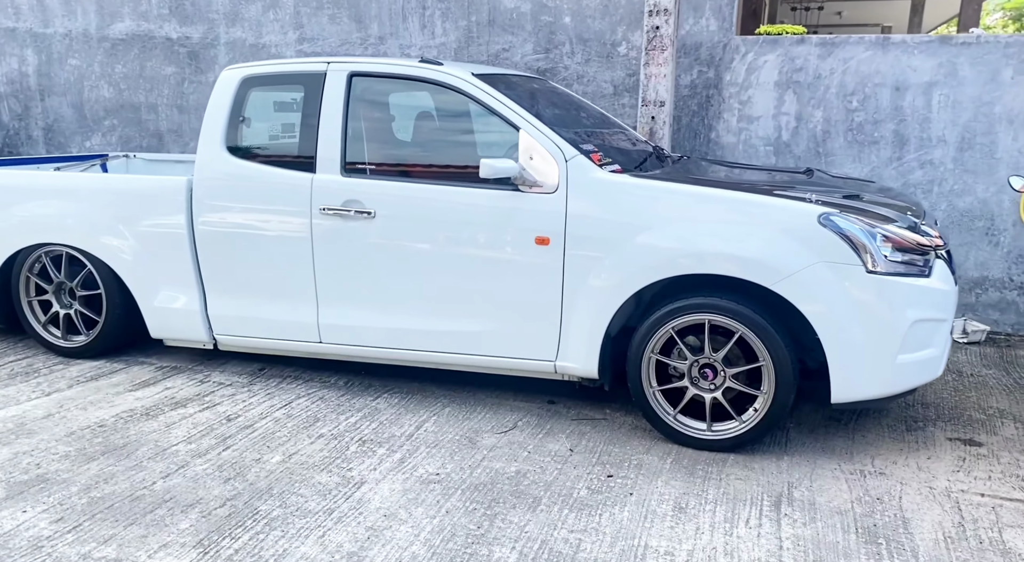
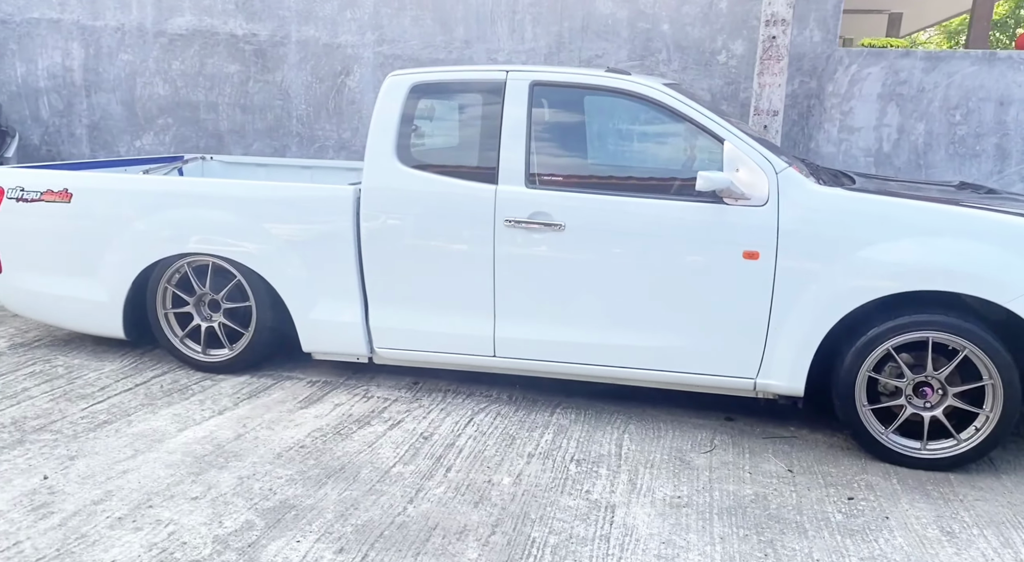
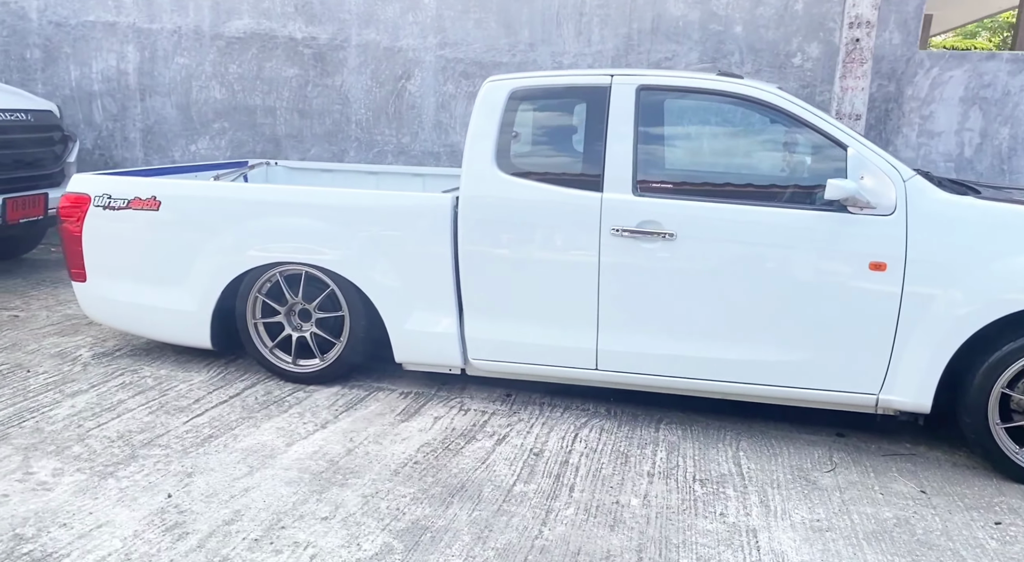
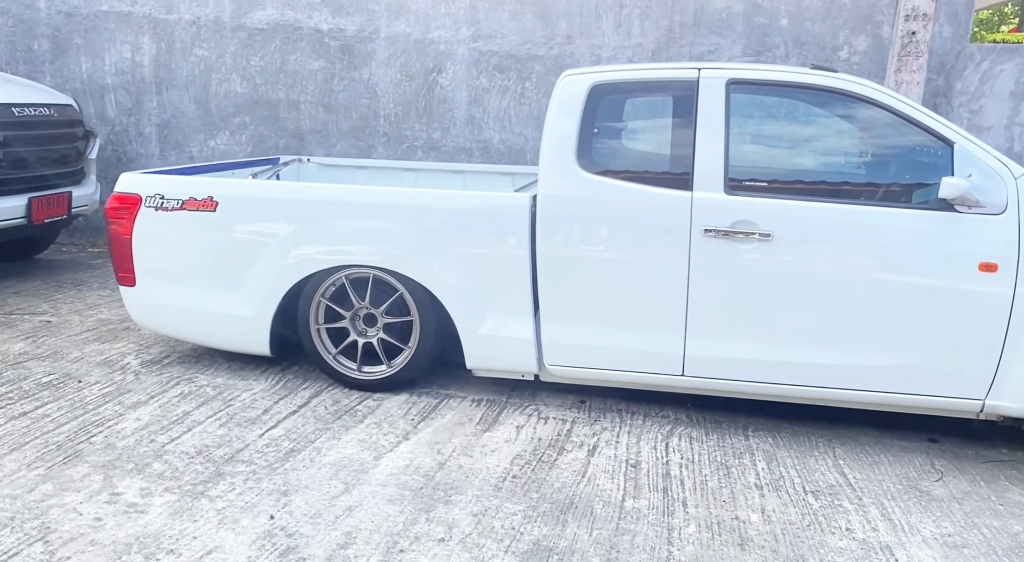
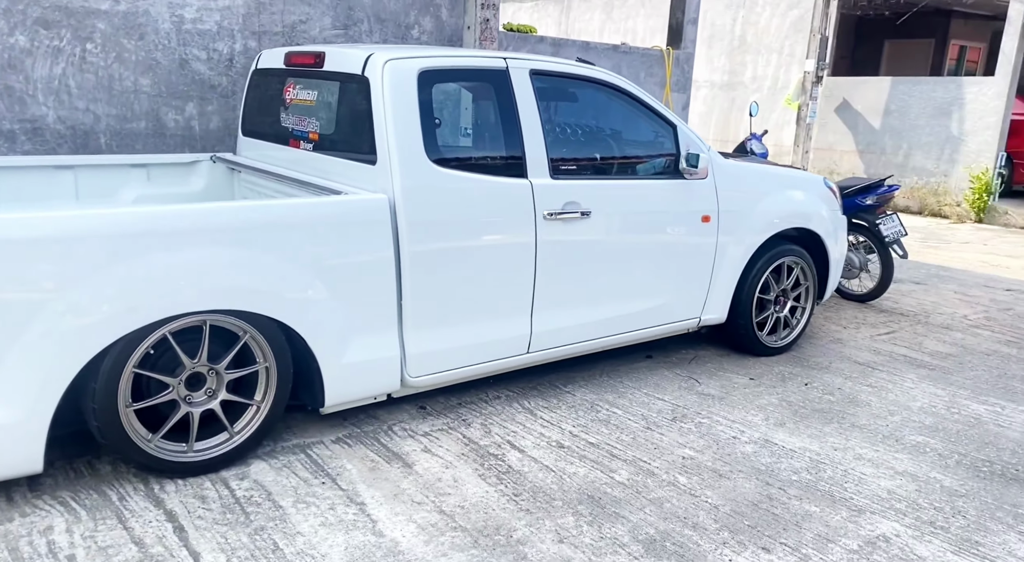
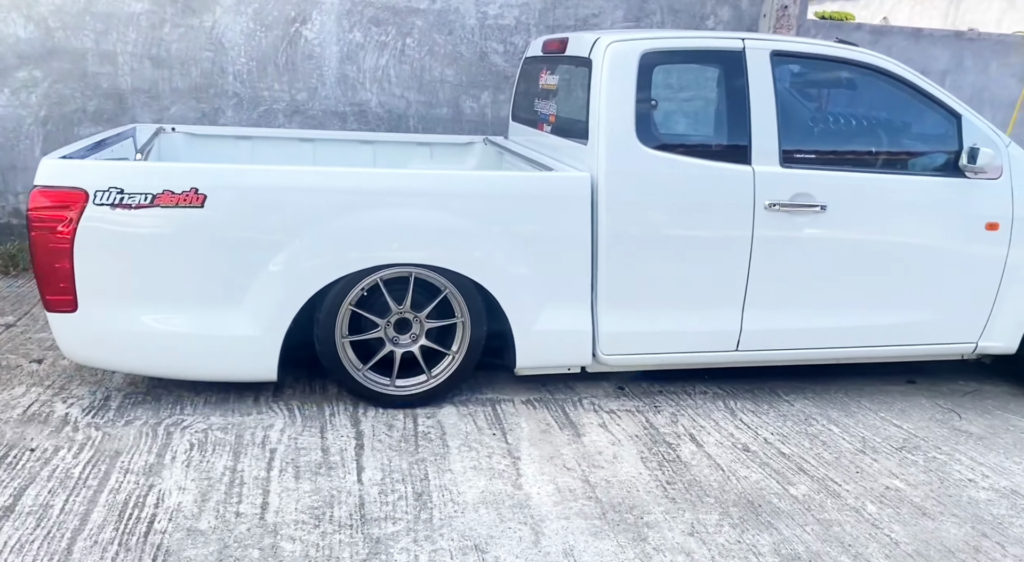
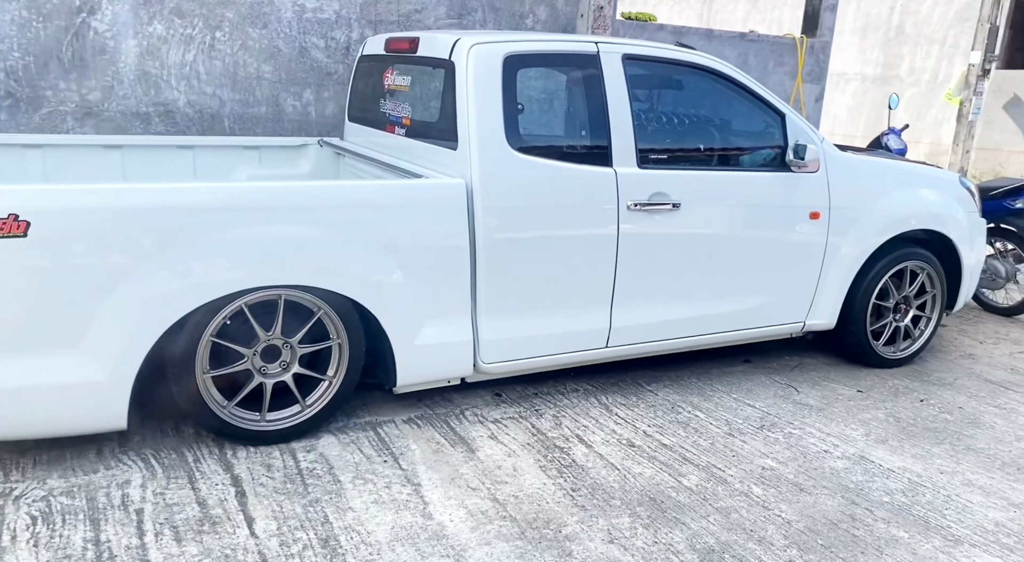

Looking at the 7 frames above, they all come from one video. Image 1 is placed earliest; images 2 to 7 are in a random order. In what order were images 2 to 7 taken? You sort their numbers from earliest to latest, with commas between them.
2, 3, 4, 6, 7, 5
